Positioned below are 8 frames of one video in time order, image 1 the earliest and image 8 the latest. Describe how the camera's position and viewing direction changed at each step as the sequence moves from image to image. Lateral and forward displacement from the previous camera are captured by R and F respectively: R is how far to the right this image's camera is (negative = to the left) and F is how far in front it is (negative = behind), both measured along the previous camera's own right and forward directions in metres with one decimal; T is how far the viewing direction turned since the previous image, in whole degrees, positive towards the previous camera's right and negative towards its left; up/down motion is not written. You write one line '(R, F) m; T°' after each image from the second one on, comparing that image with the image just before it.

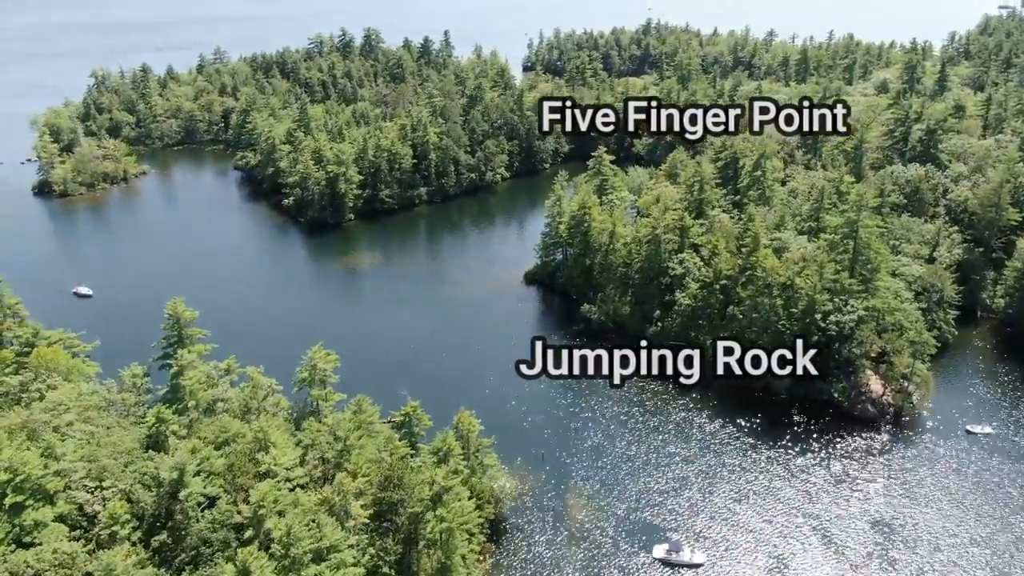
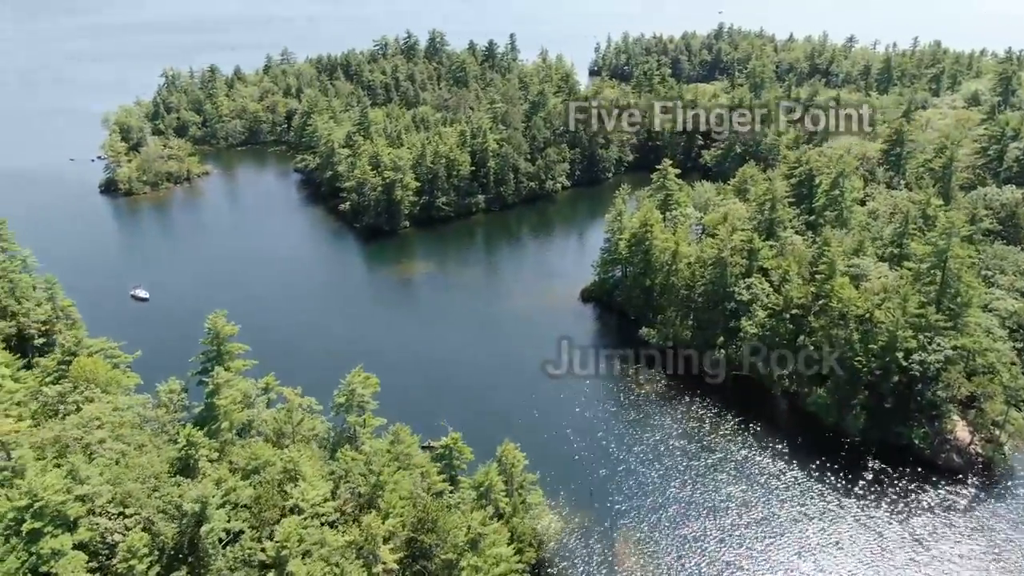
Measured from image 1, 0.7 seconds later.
(+0.4, +2.8) m; -4°
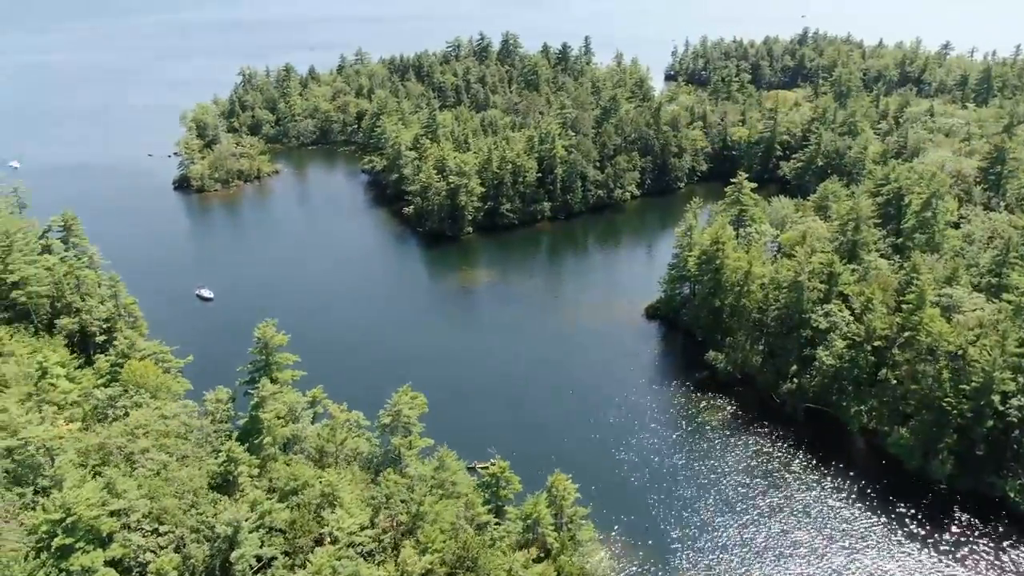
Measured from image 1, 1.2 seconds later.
(+0.5, +2.3) m; -5°
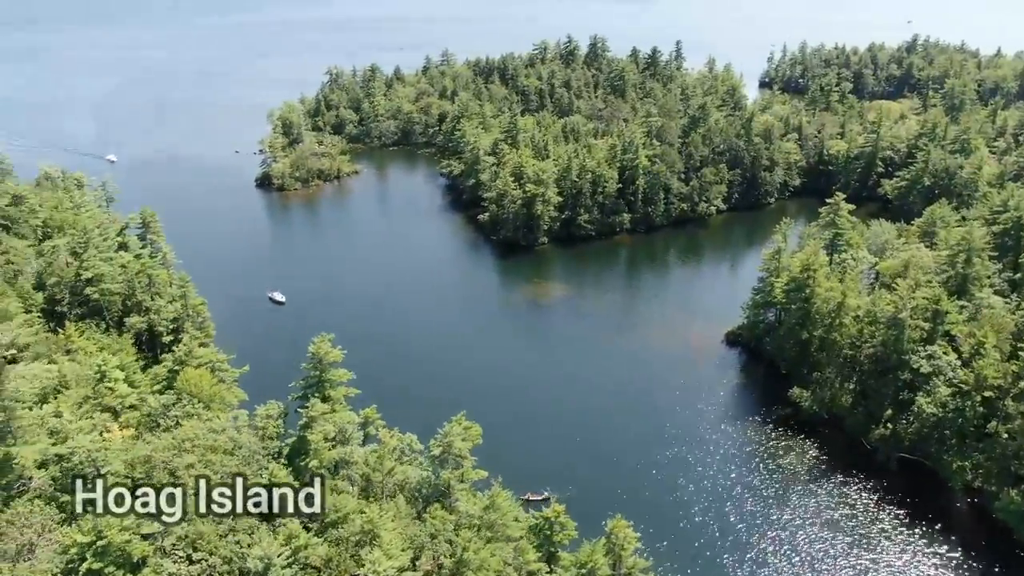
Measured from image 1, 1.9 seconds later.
(+0.6, +2.8) m; -6°
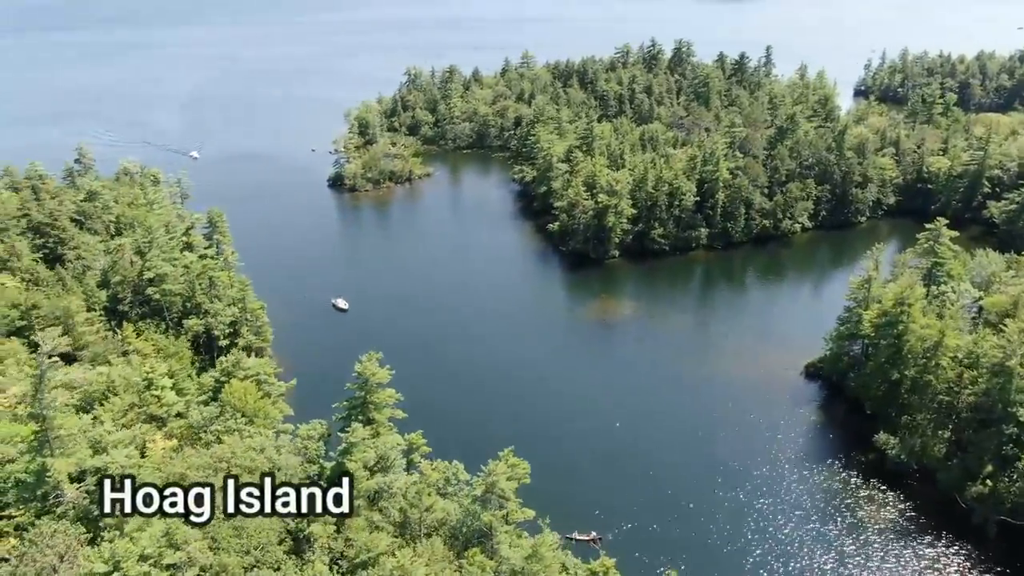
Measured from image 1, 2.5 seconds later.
(+0.8, +2.9) m; -5°
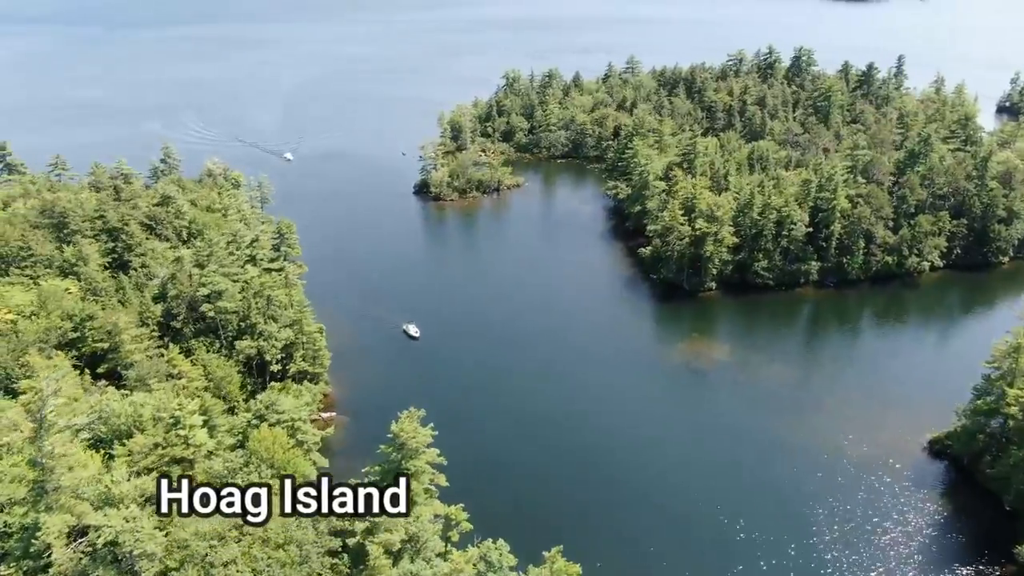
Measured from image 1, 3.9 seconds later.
(+1.4, +6.0) m; -7°
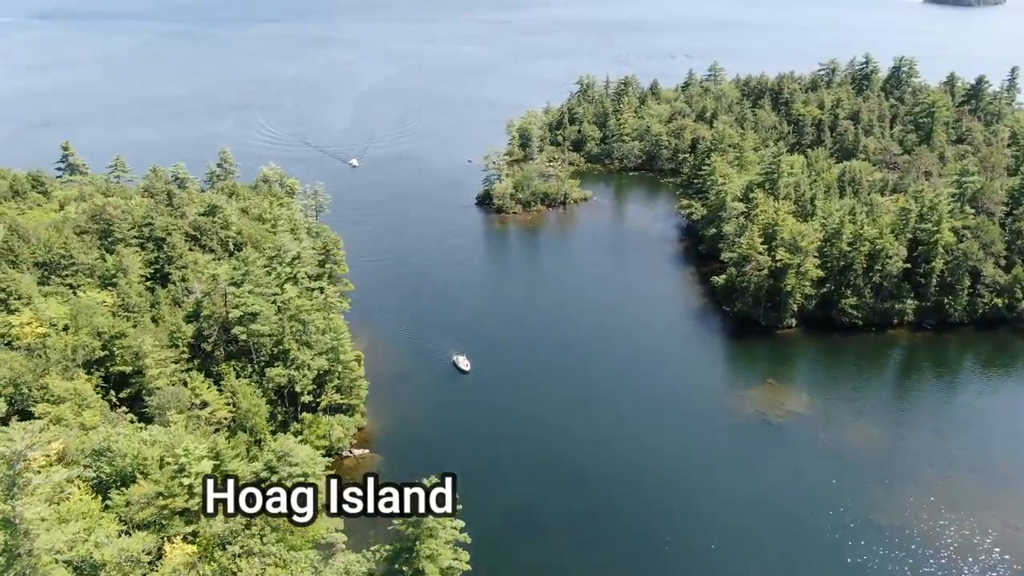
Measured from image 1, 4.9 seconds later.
(+1.1, +5.0) m; -5°
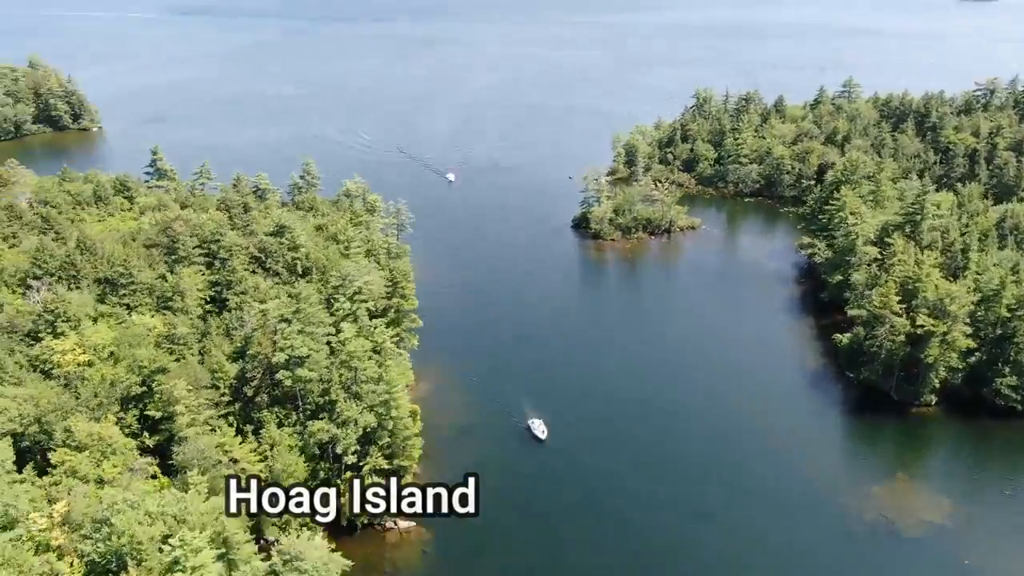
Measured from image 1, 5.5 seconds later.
(+1.3, +7.2) m; -8°
